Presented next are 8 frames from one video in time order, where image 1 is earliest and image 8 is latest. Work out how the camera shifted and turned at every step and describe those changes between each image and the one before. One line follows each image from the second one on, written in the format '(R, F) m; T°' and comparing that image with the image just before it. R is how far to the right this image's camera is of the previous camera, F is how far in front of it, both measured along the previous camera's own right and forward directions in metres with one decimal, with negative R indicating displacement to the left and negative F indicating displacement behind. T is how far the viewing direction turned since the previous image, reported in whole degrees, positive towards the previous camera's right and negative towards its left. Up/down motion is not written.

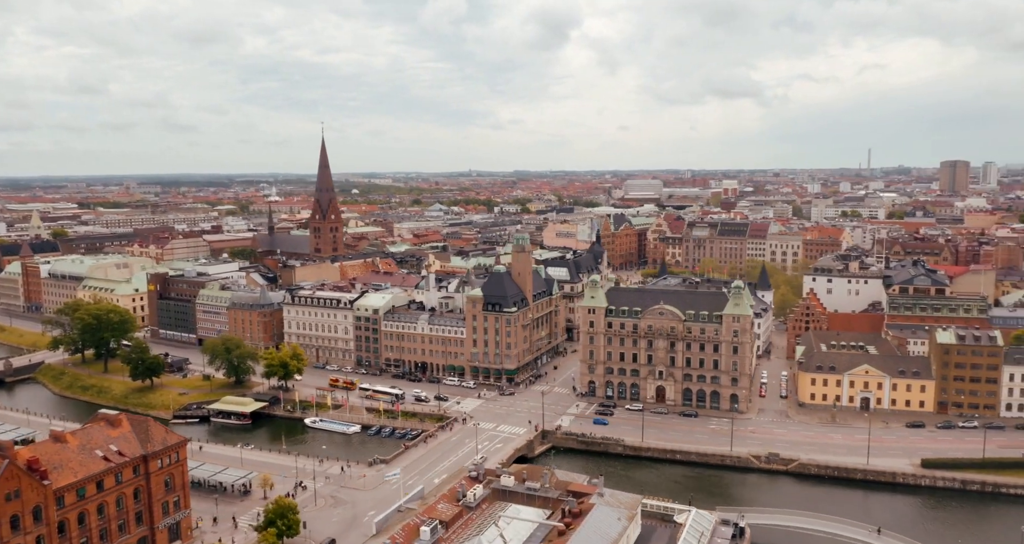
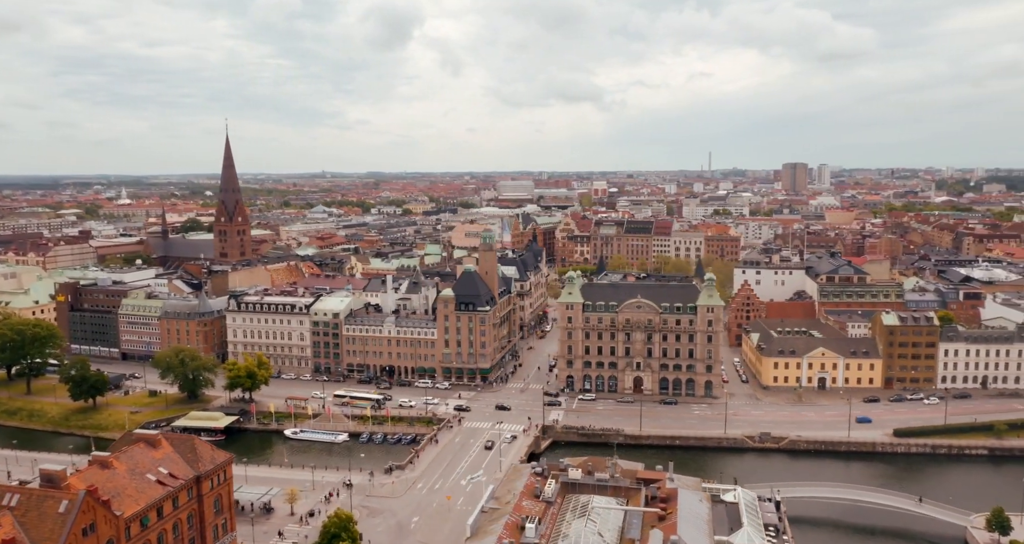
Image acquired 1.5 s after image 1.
(-11.4, +1.3) m; +10°
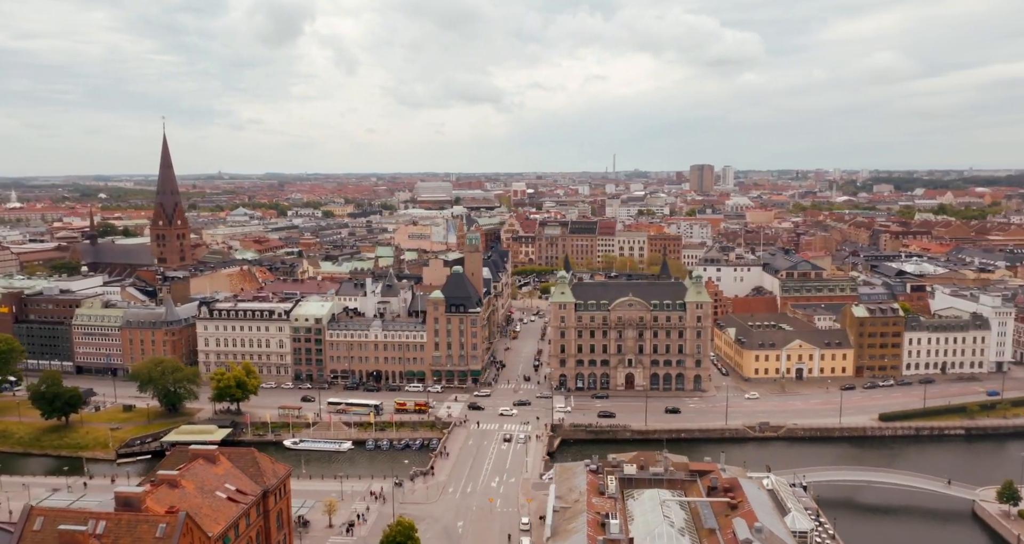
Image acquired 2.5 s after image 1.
(-8.2, +0.5) m; +7°
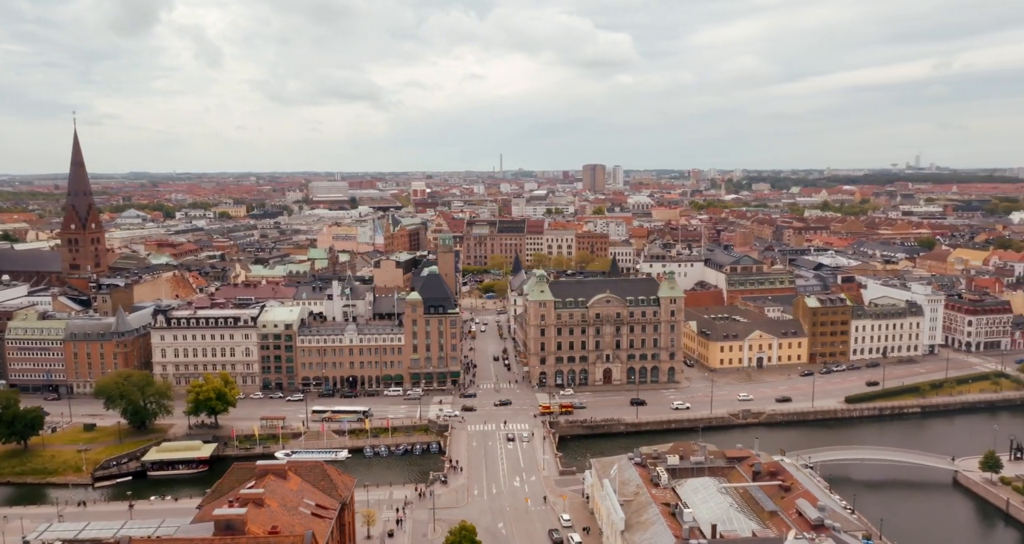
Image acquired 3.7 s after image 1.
(-9.0, +0.6) m; +8°
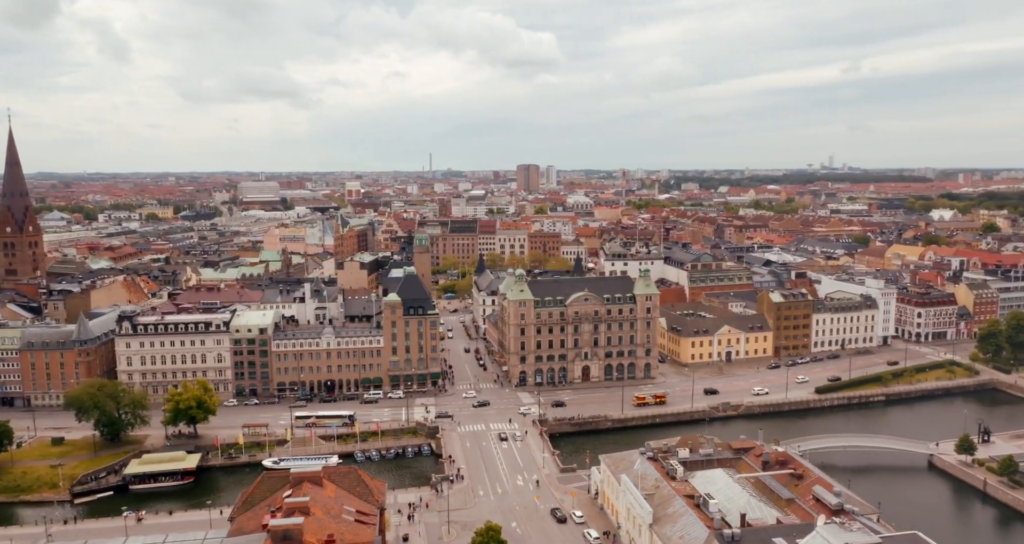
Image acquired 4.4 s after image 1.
(-4.9, +0.1) m; +5°
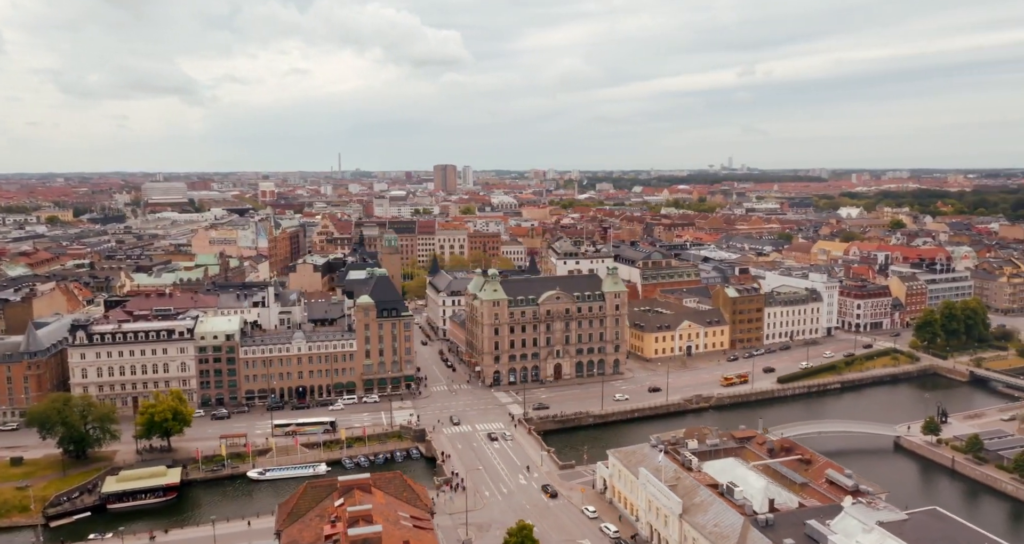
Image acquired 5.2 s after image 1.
(-6.1, +0.2) m; +7°
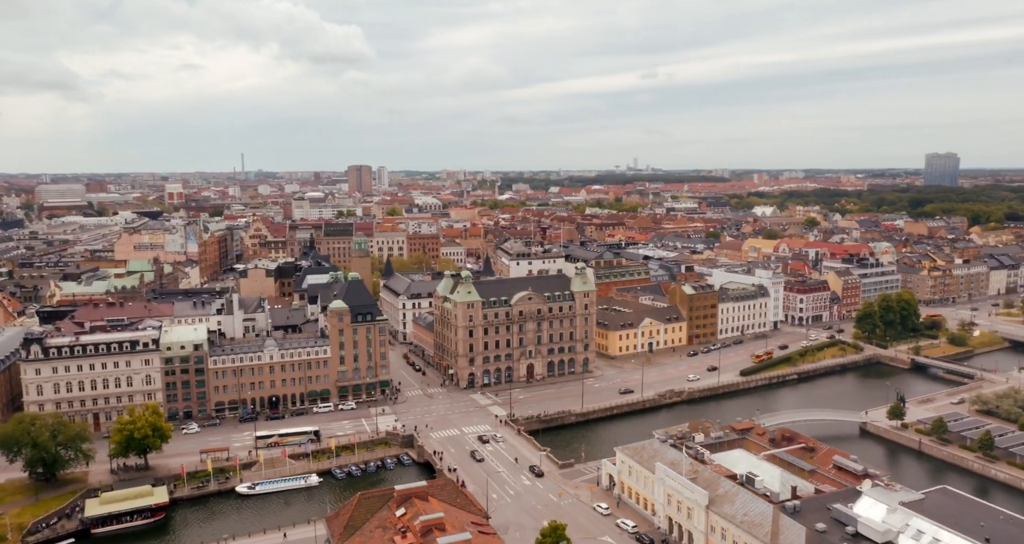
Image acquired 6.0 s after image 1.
(-6.2, +0.1) m; +7°
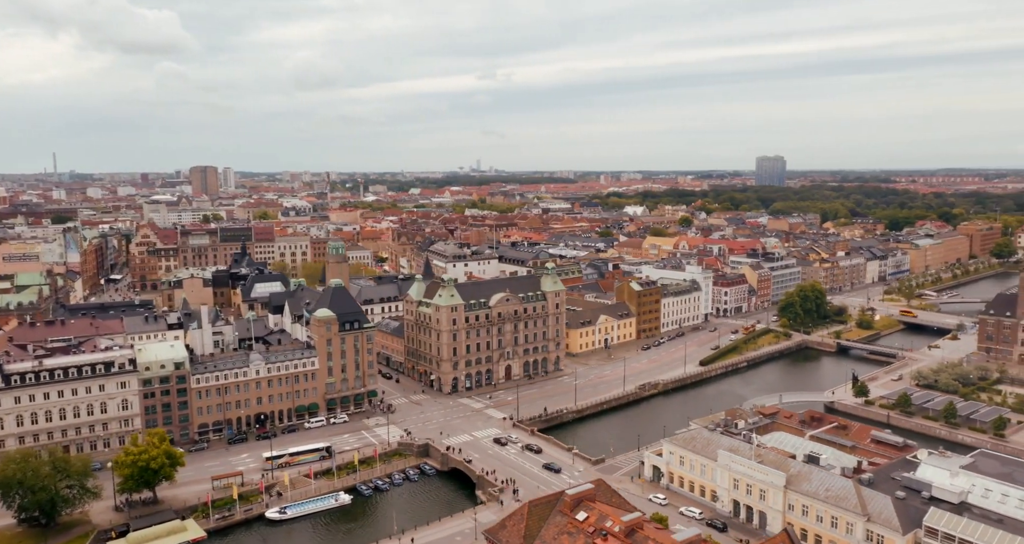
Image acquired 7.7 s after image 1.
(-13.6, +0.7) m; +11°
